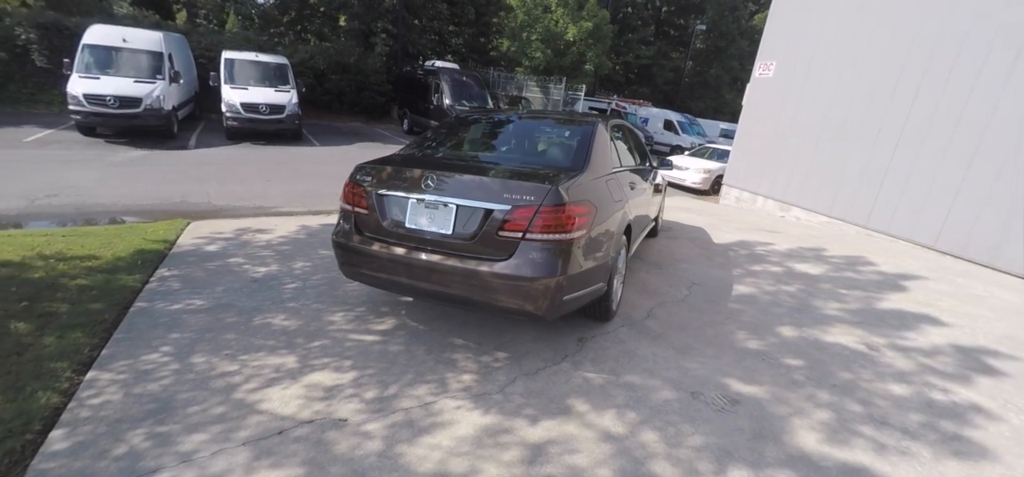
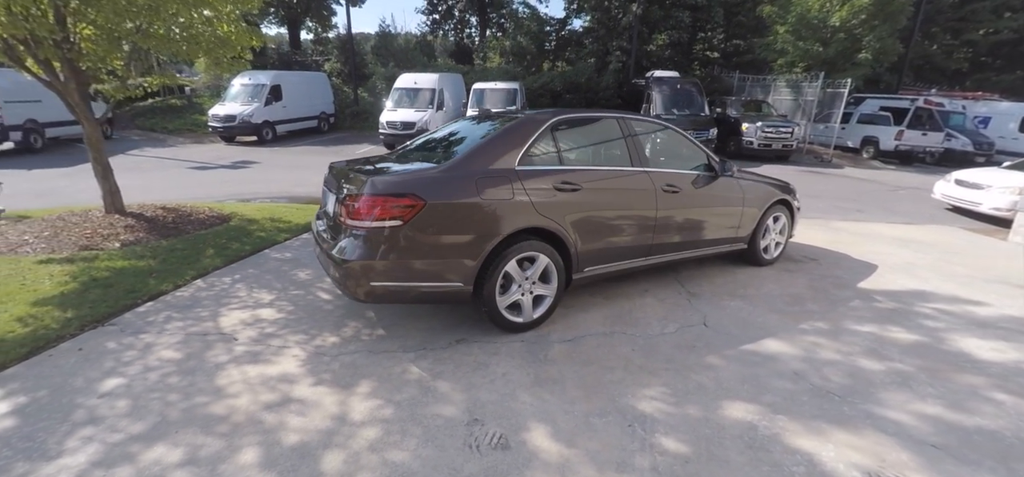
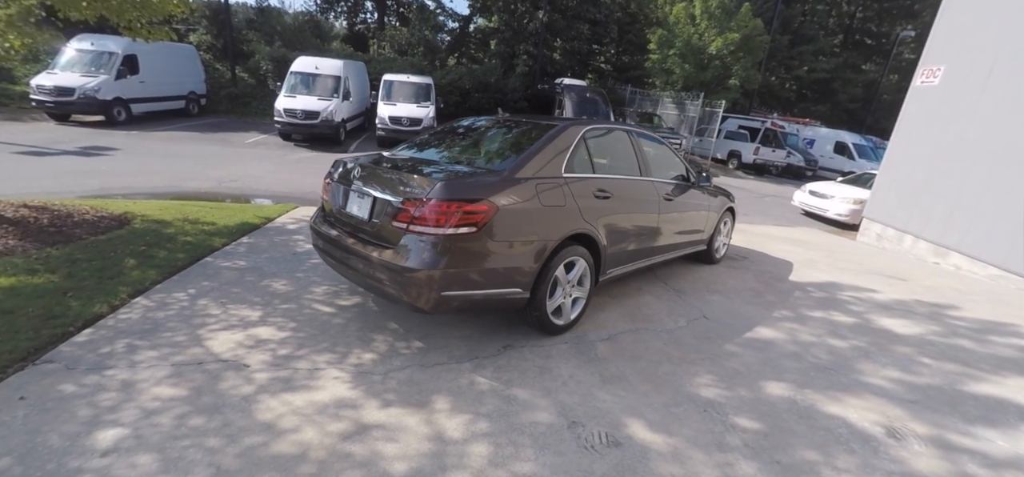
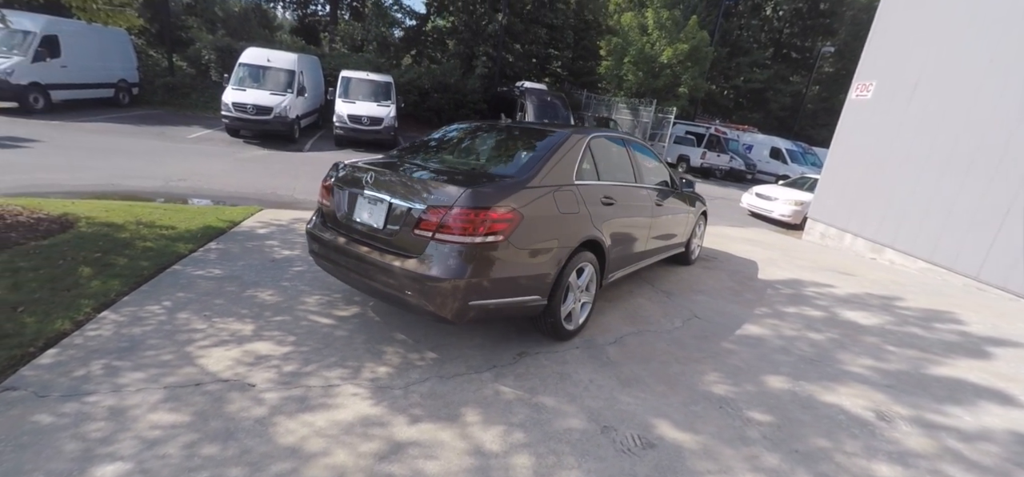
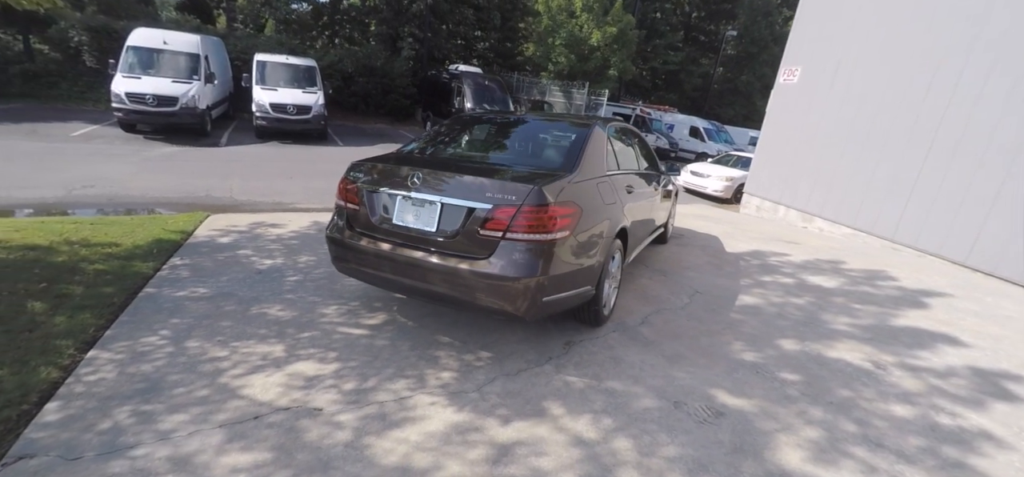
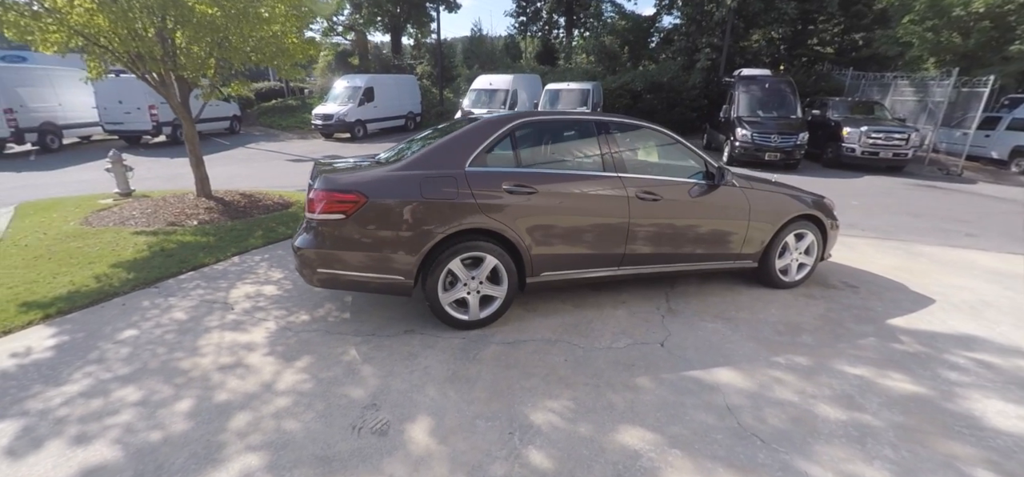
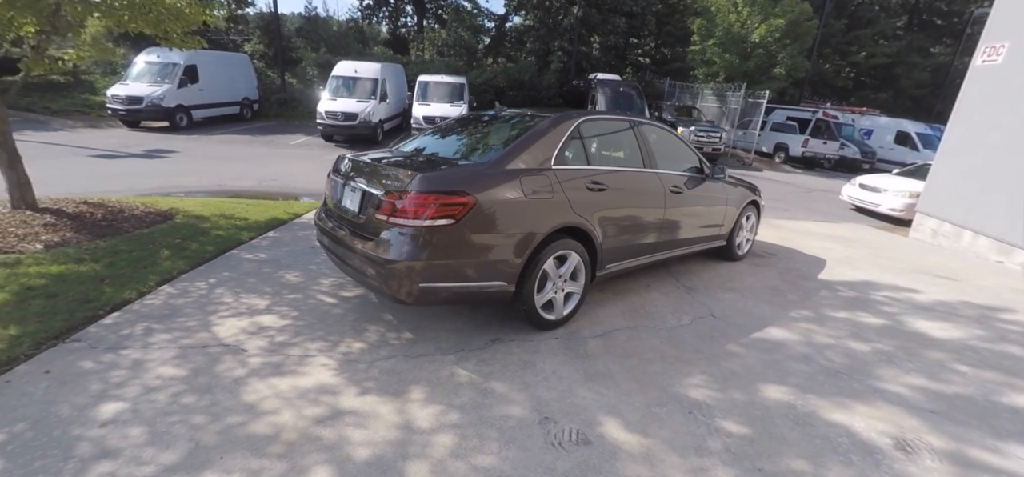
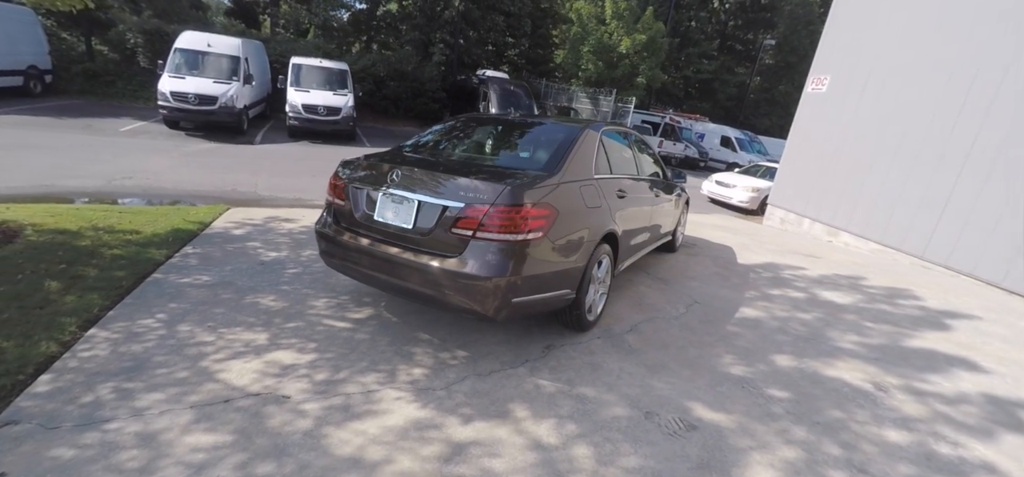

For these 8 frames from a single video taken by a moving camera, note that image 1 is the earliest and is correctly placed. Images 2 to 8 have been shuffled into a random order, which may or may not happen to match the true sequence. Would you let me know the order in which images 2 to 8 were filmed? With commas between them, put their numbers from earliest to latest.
5, 8, 4, 3, 7, 2, 6
